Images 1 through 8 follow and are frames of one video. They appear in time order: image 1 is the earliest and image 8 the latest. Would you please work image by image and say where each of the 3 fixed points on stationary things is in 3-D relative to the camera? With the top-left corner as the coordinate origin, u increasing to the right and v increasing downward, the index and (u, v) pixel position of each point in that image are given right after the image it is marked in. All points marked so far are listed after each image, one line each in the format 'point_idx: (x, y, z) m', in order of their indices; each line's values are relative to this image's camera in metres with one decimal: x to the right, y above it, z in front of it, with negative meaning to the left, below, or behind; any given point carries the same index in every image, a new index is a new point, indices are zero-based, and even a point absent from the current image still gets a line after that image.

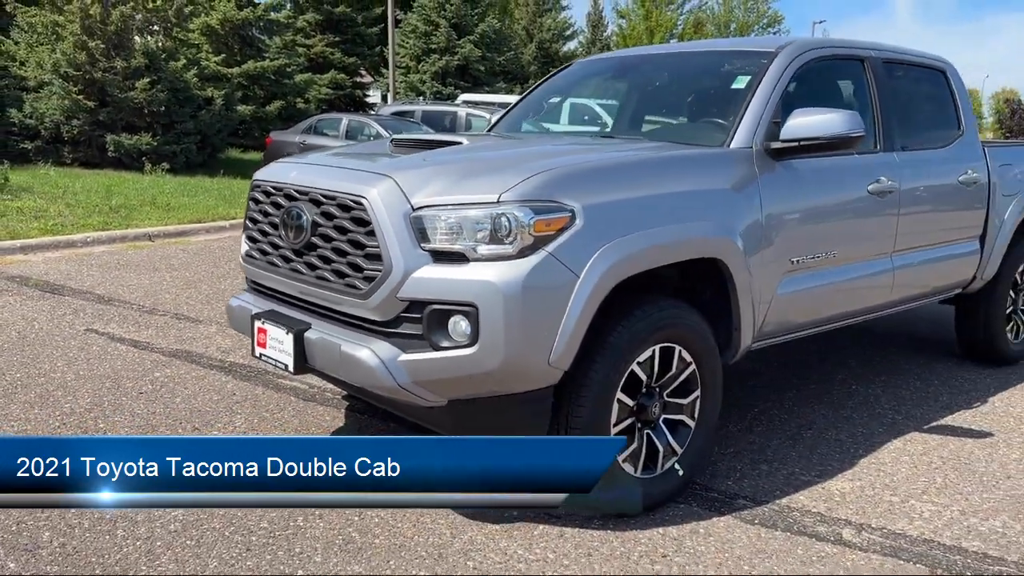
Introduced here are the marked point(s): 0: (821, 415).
0: (+1.6, -0.6, +4.6) m
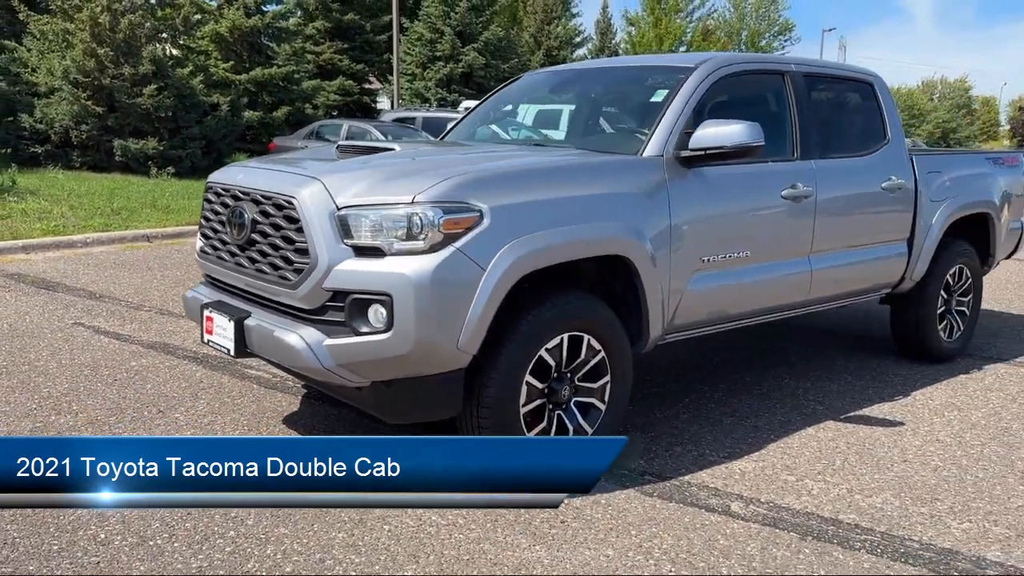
0: (+1.3, -0.6, +4.9) m
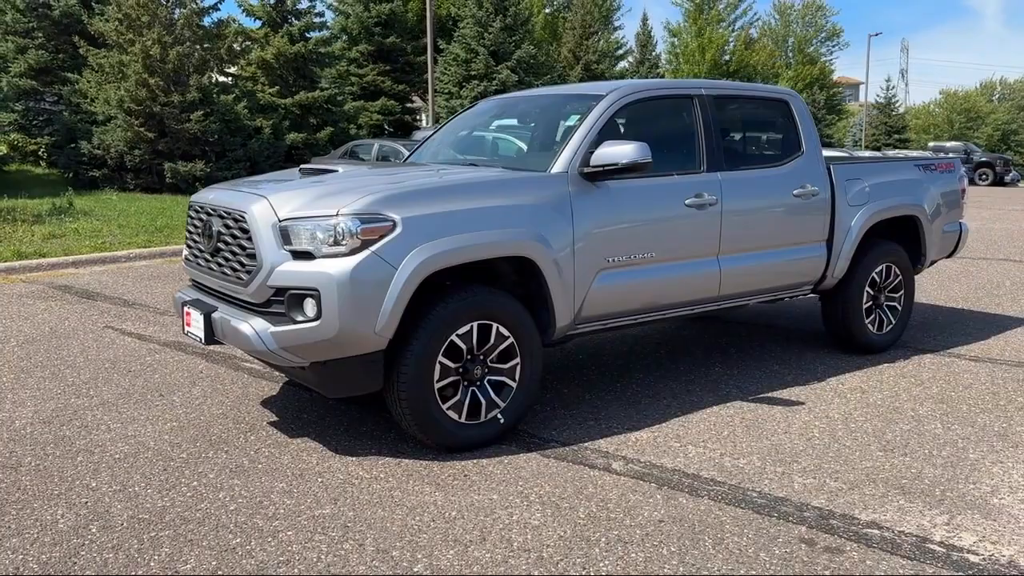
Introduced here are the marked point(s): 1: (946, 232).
0: (+1.0, -0.6, +5.6) m
1: (+3.4, +0.4, +6.9) m
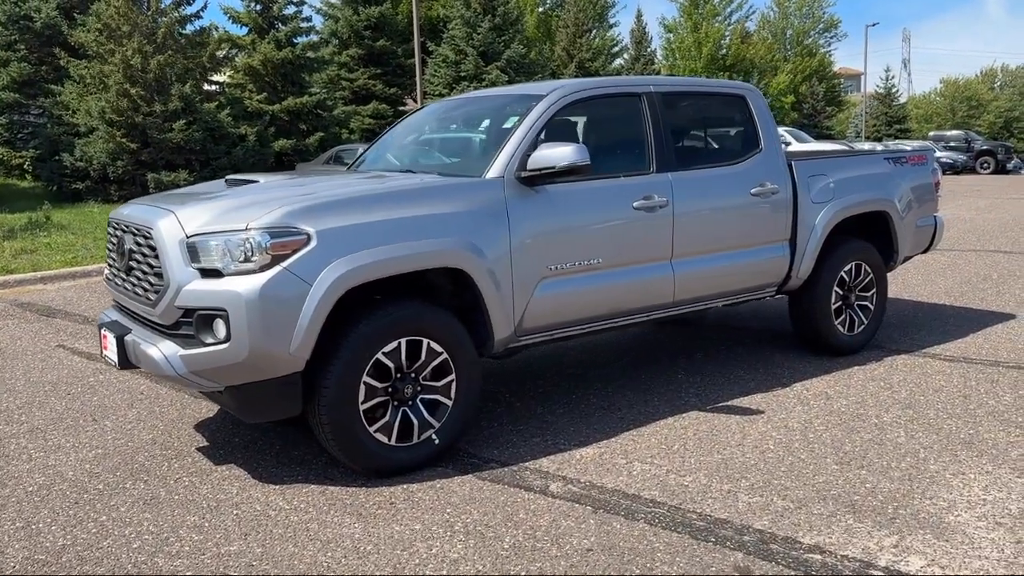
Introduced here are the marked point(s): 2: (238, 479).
0: (+0.7, -0.7, +5.3) m
1: (+3.0, +0.5, +6.6) m
2: (-1.3, -0.9, +4.2) m
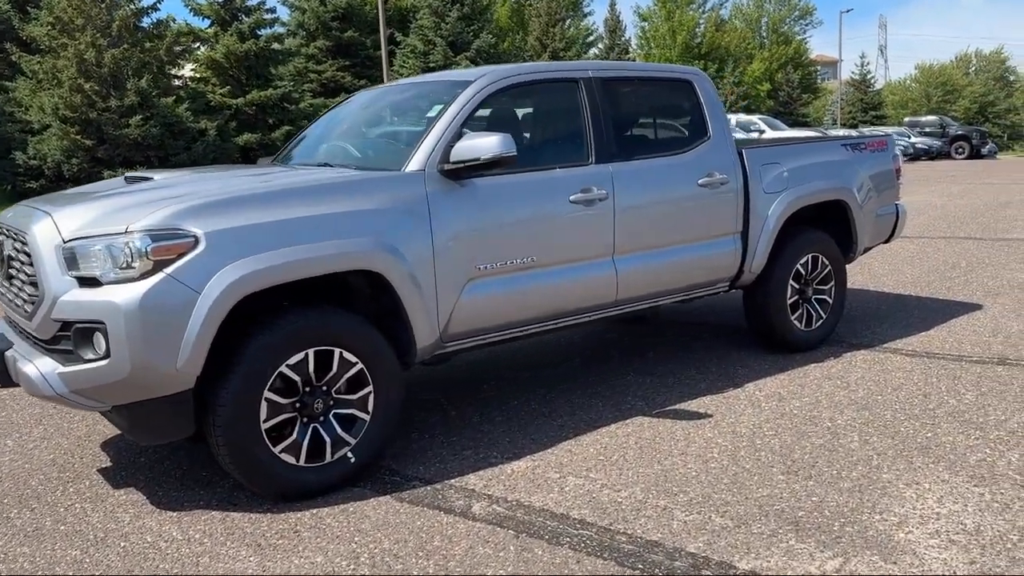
0: (+0.3, -0.7, +5.0) m
1: (+2.6, +0.5, +6.4) m
2: (-1.6, -0.9, +3.8) m
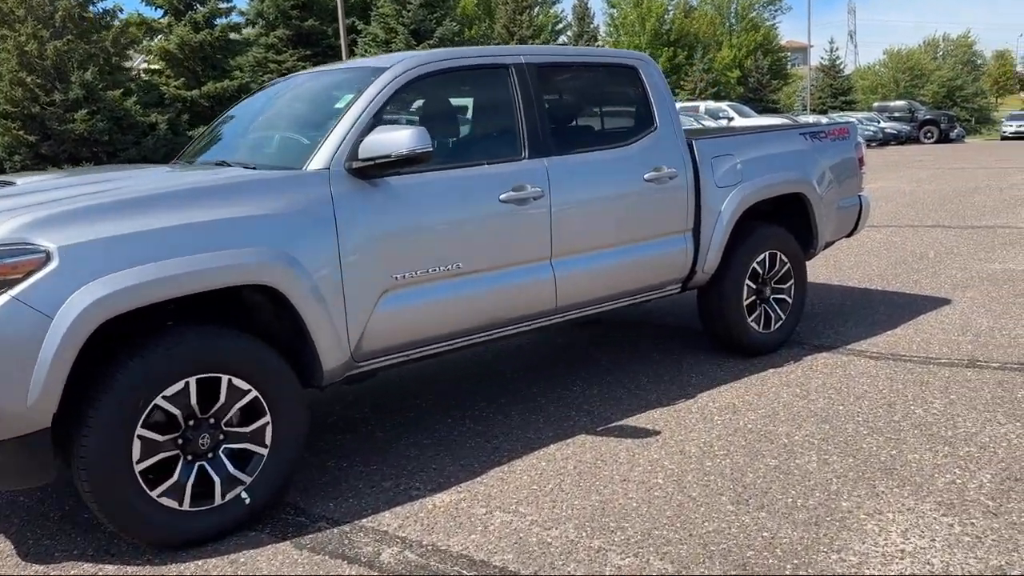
0: (0.0, -0.7, +4.6) m
1: (+2.2, +0.5, +6.0) m
2: (-1.9, -1.0, +3.3) m
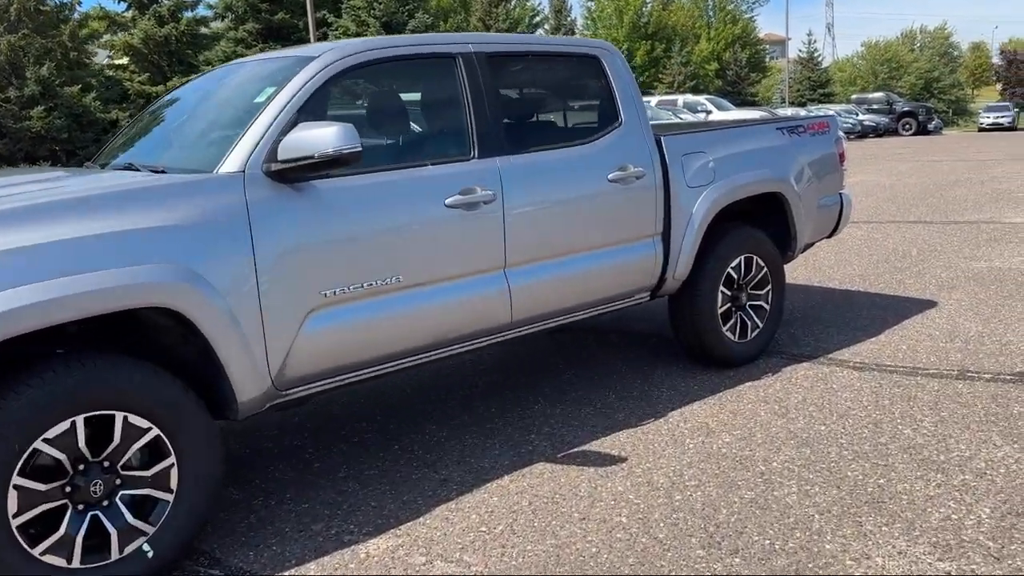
0: (-0.3, -0.8, +4.2) m
1: (+2.0, +0.5, +5.6) m
2: (-2.1, -1.1, +2.9) m
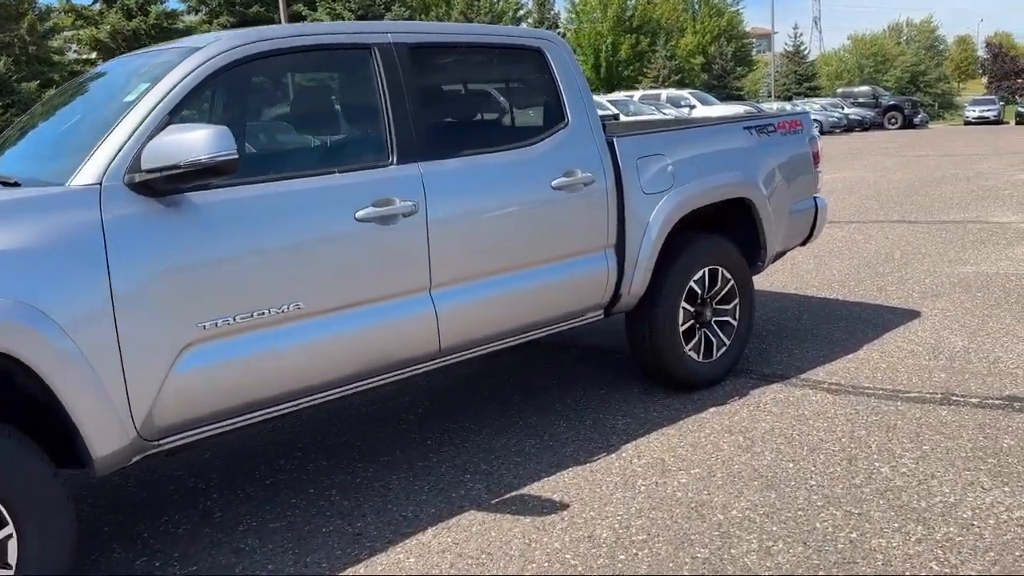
0: (-0.6, -0.8, +3.7) m
1: (+1.6, +0.4, +5.1) m
2: (-2.4, -1.2, +2.4) m
